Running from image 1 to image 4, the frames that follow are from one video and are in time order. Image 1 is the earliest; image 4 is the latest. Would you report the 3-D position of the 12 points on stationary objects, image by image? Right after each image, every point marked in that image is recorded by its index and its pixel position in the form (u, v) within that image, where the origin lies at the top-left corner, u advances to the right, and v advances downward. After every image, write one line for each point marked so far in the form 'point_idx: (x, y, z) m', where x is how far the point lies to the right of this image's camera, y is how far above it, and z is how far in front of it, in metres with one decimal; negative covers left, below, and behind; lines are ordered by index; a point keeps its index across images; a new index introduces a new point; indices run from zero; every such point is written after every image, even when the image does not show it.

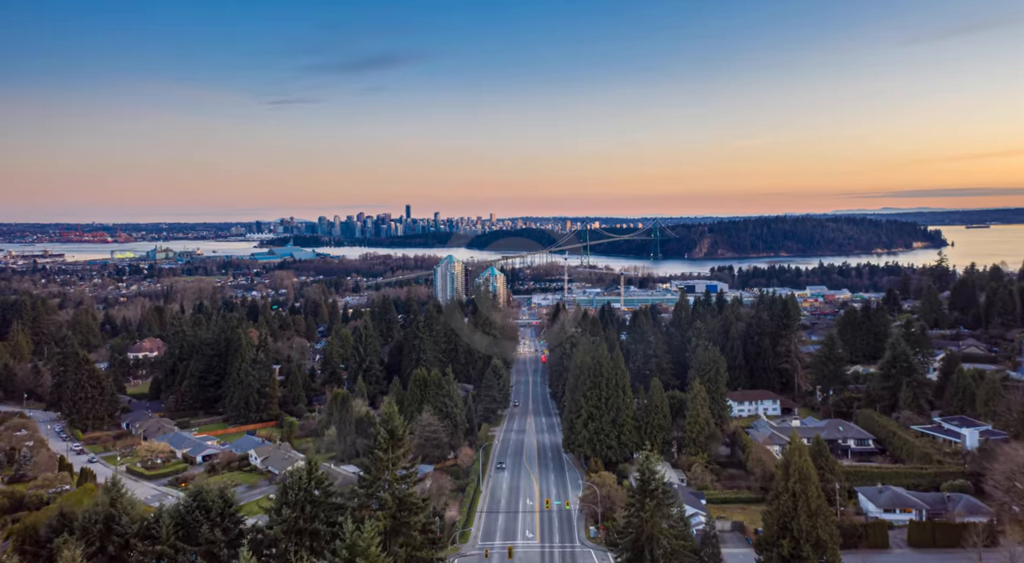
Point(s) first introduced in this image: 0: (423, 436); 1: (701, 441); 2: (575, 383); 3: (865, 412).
0: (-2.1, -3.6, +17.7) m
1: (+4.3, -3.6, +17.3) m
2: (+1.5, -2.5, +18.4) m
3: (+8.9, -3.3, +19.1) m
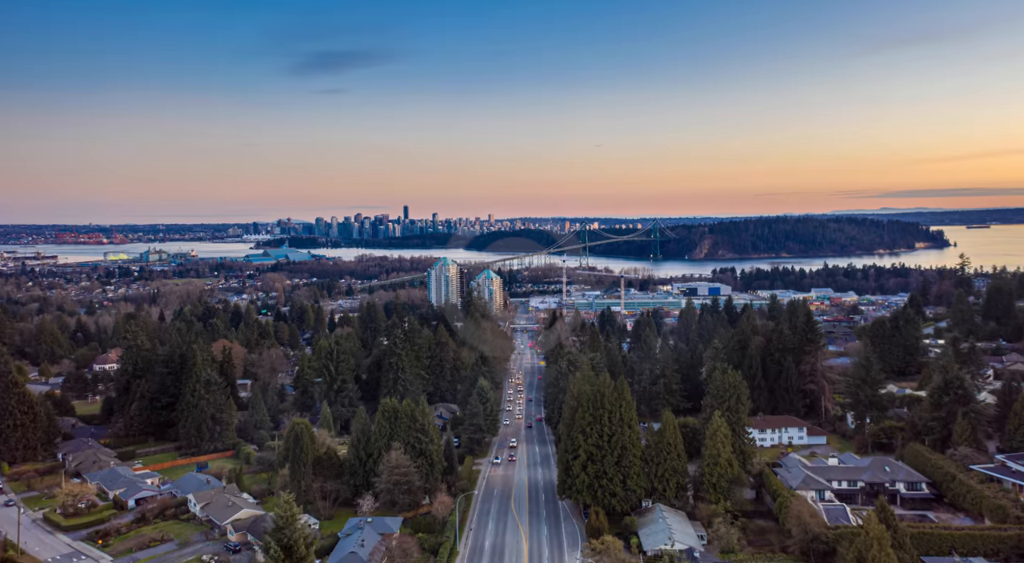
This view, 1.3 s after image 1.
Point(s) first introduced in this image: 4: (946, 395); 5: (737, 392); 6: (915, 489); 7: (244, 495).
0: (-2.4, -3.9, +14.9) m
1: (+4.0, -3.9, +14.4) m
2: (+1.2, -2.7, +15.5) m
3: (+8.6, -3.5, +16.3) m
4: (+9.3, -2.4, +16.3) m
5: (+4.9, -2.4, +16.5) m
6: (+7.8, -4.0, +14.8) m
7: (-5.7, -4.6, +16.3) m
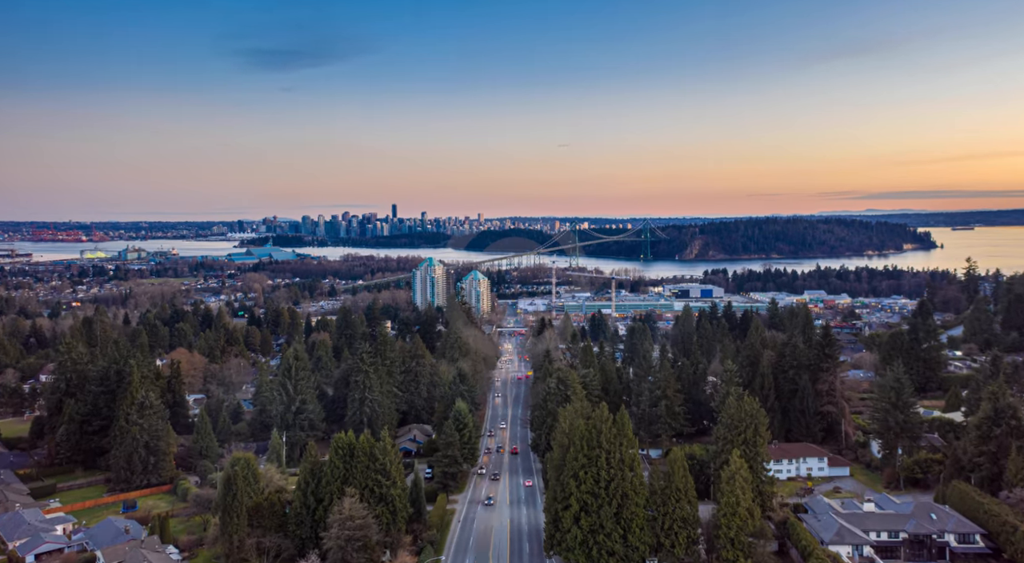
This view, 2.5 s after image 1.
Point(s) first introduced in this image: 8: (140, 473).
0: (-2.7, -4.1, +12.3) m
1: (+3.7, -4.1, +12.0) m
2: (+0.8, -2.9, +13.1) m
3: (+8.2, -3.8, +13.9) m
4: (+8.9, -2.7, +13.9) m
5: (+4.5, -2.6, +14.1) m
6: (+7.5, -4.3, +12.4) m
7: (-6.1, -4.7, +13.7) m
8: (-8.8, -4.5, +18.1) m
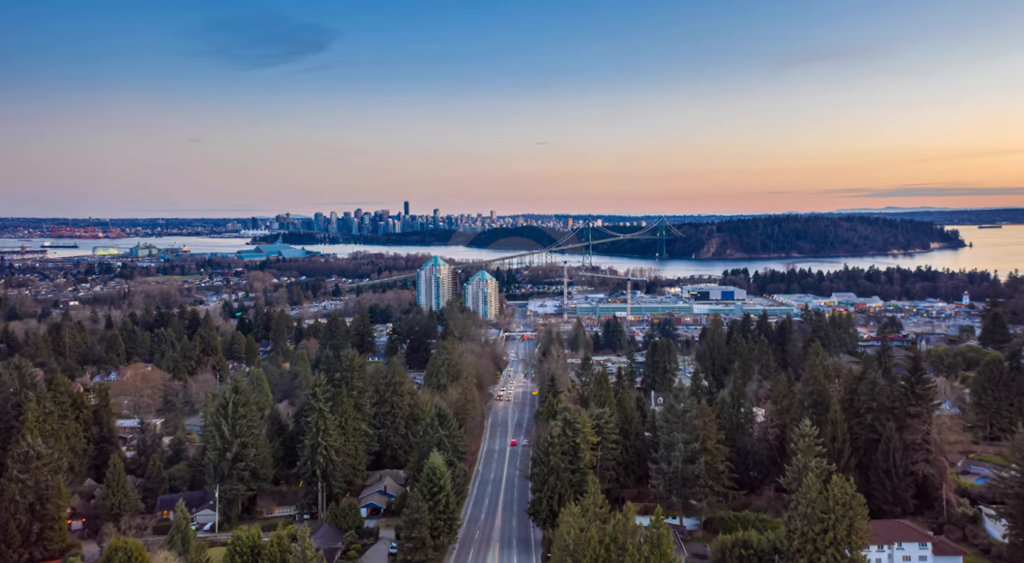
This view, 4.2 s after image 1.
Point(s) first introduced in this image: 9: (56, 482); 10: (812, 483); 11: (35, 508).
0: (-3.0, -4.4, +8.0) m
1: (+3.4, -4.5, +7.5) m
2: (+0.5, -3.3, +8.6) m
3: (+8.0, -4.1, +9.4) m
4: (+8.7, -3.0, +9.4) m
5: (+4.3, -3.0, +9.6) m
6: (+7.2, -4.6, +7.8) m
7: (-6.4, -5.0, +9.4) m
8: (-8.9, -4.8, +13.9) m
9: (-8.6, -3.8, +14.5) m
10: (+4.0, -2.6, +10.1) m
11: (-8.8, -4.2, +14.2) m
